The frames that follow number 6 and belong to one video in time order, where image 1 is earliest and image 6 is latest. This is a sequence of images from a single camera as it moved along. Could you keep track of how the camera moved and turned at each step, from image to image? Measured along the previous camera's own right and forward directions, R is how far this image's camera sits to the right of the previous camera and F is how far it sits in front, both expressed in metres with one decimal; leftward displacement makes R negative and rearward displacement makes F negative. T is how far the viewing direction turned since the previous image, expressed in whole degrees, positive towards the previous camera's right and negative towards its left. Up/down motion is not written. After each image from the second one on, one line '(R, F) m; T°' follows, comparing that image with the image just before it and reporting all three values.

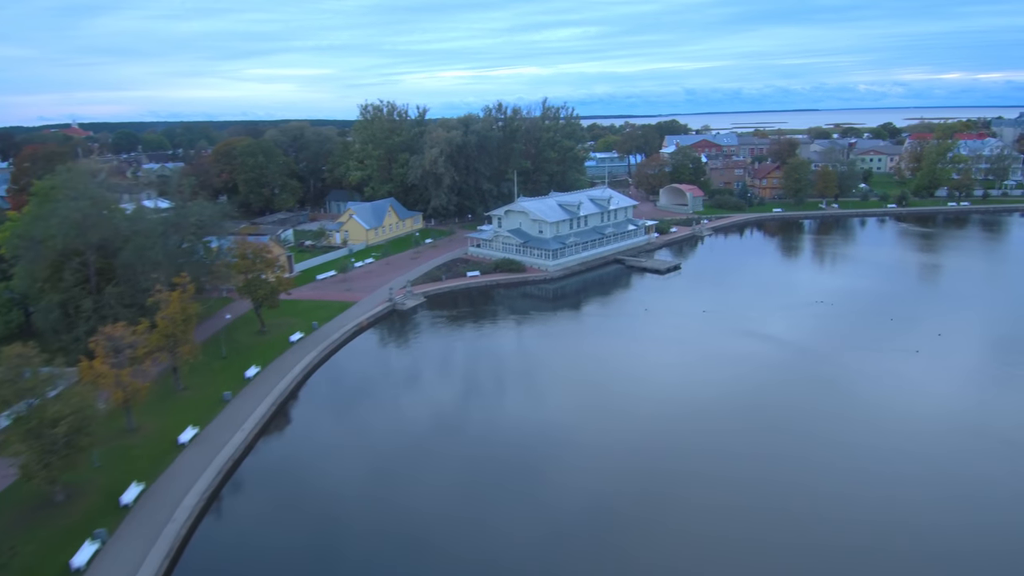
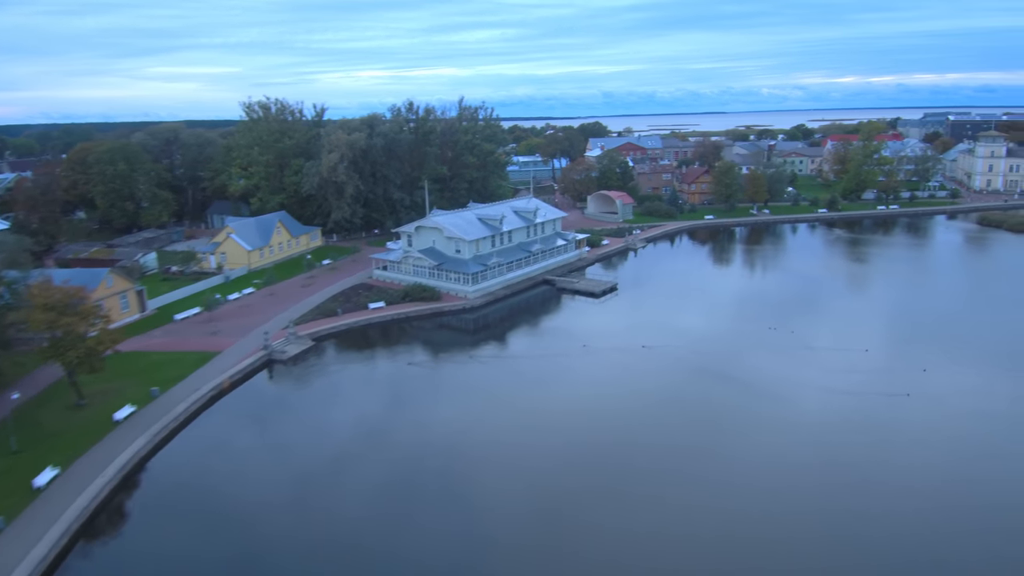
(+0.4, +3.3) m; +6°
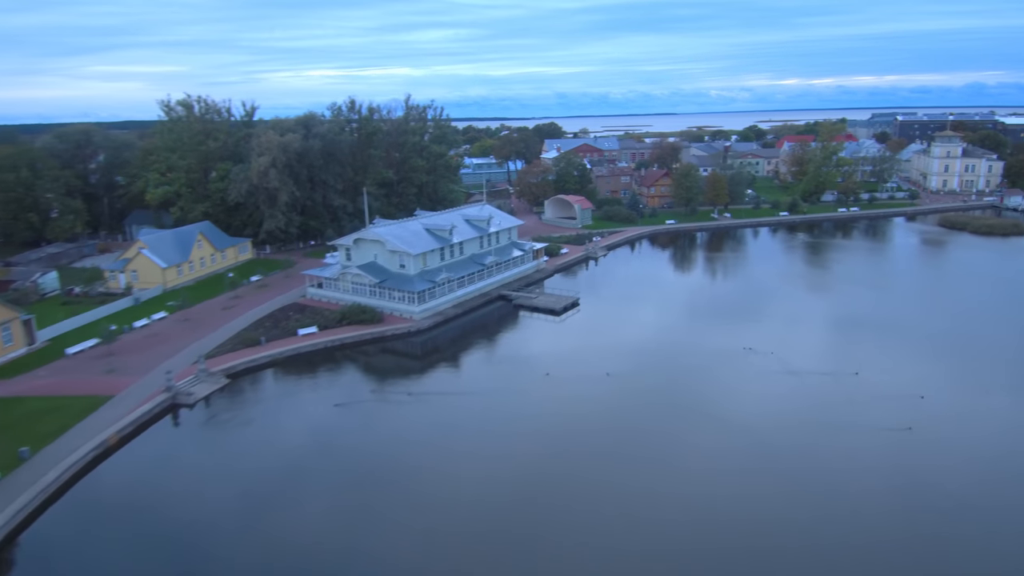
(+0.2, +1.9) m; +4°
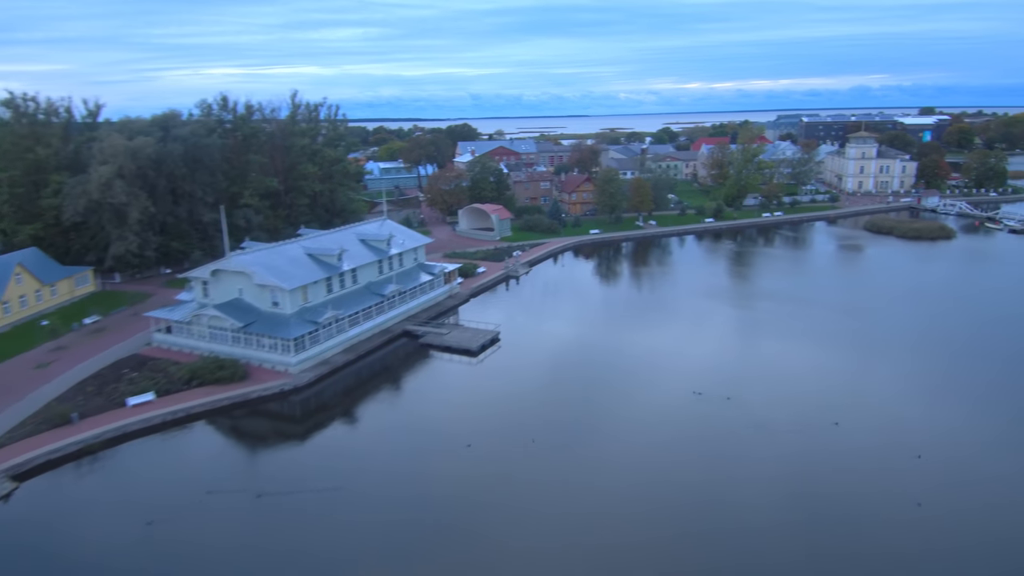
(+0.3, +3.0) m; +7°
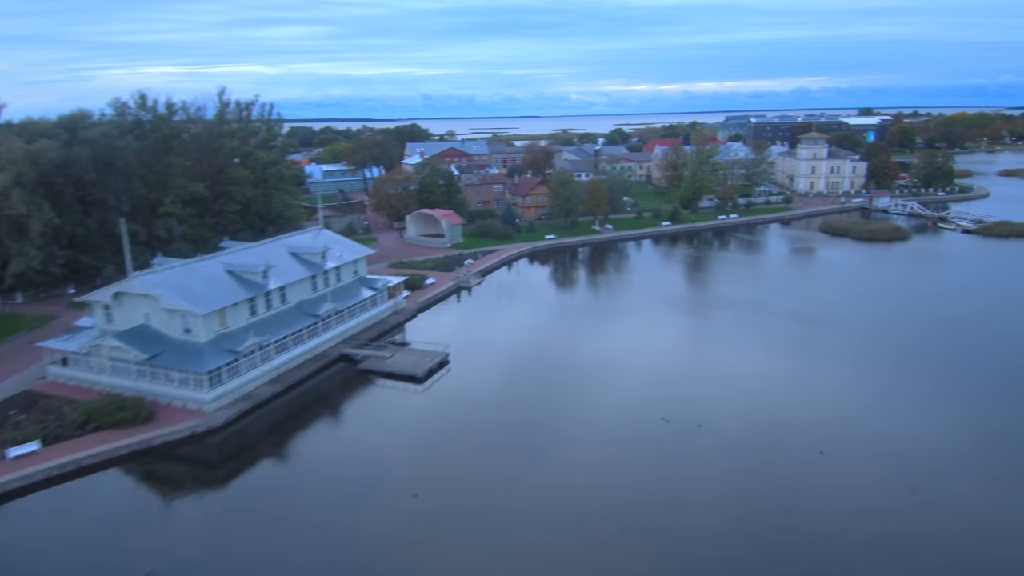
(+0.1, +1.3) m; +4°
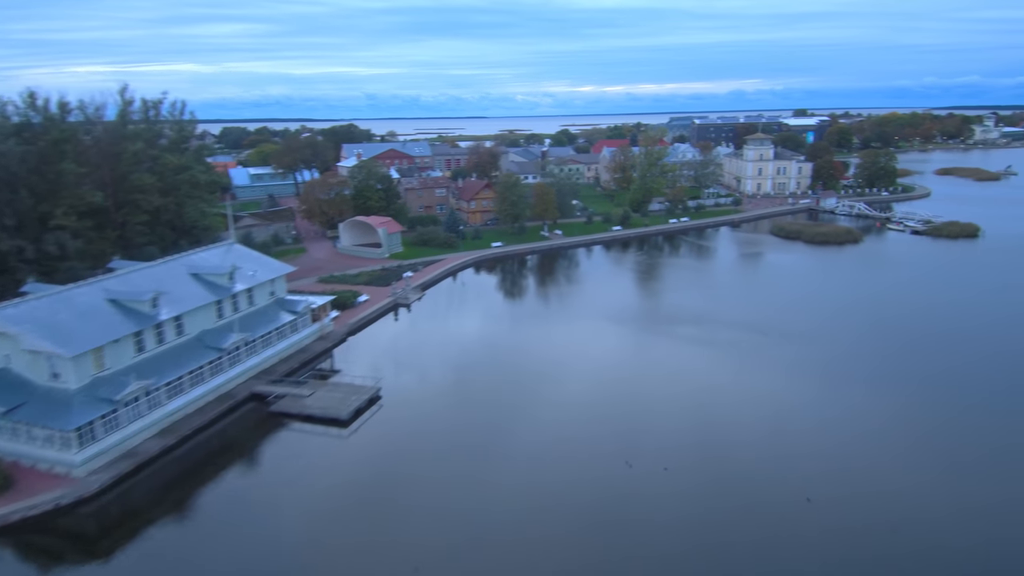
(+0.2, +1.5) m; +4°
